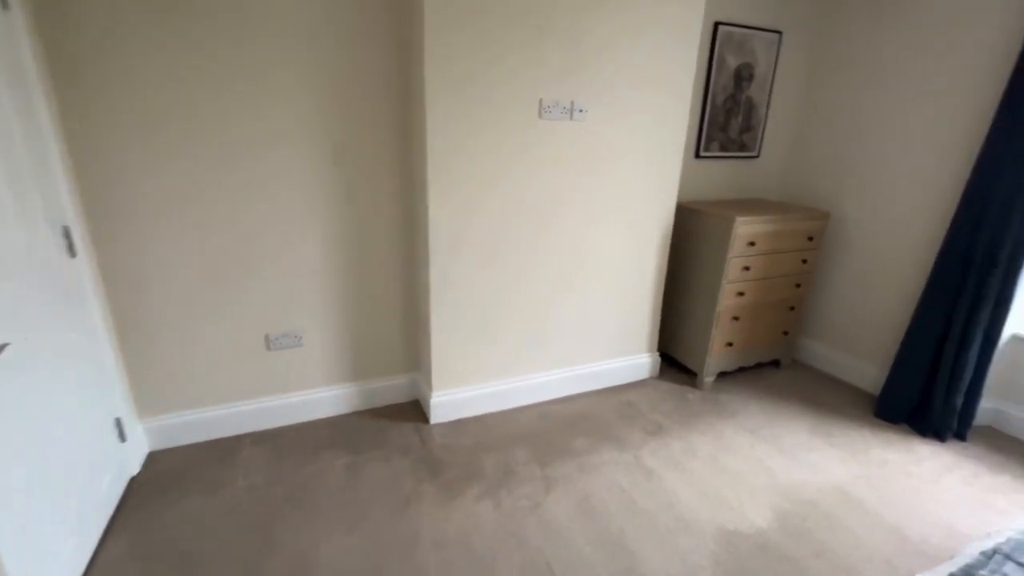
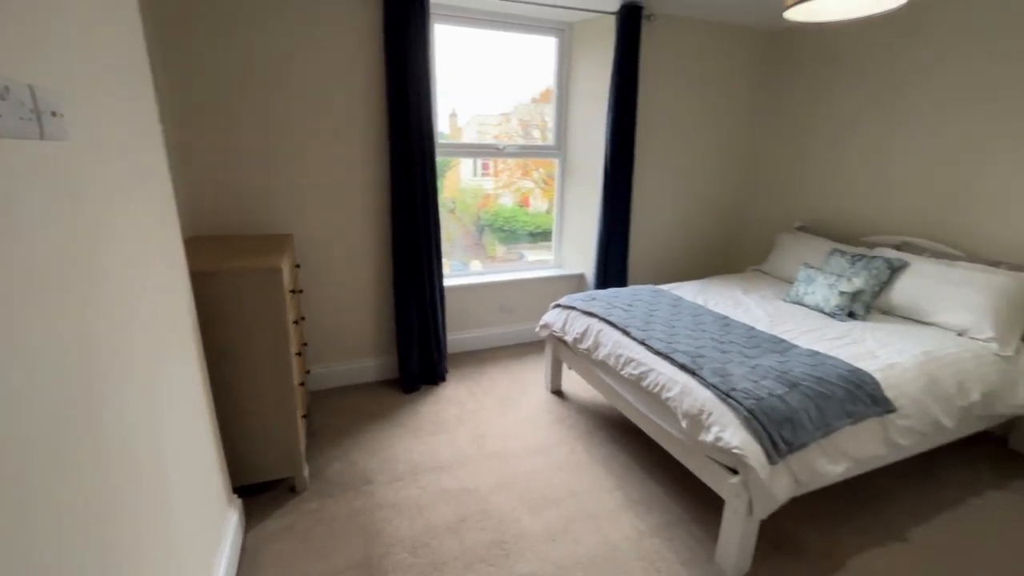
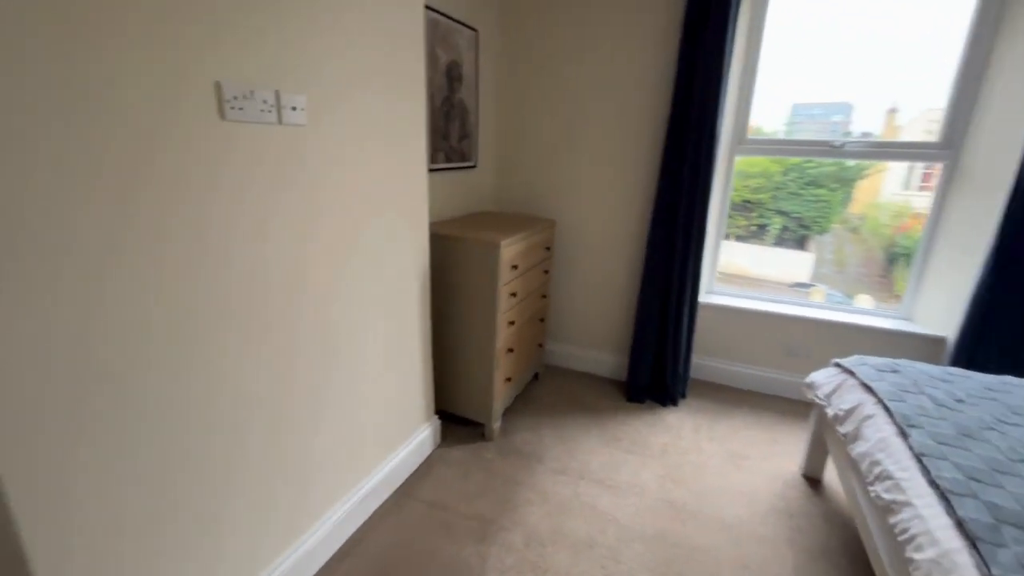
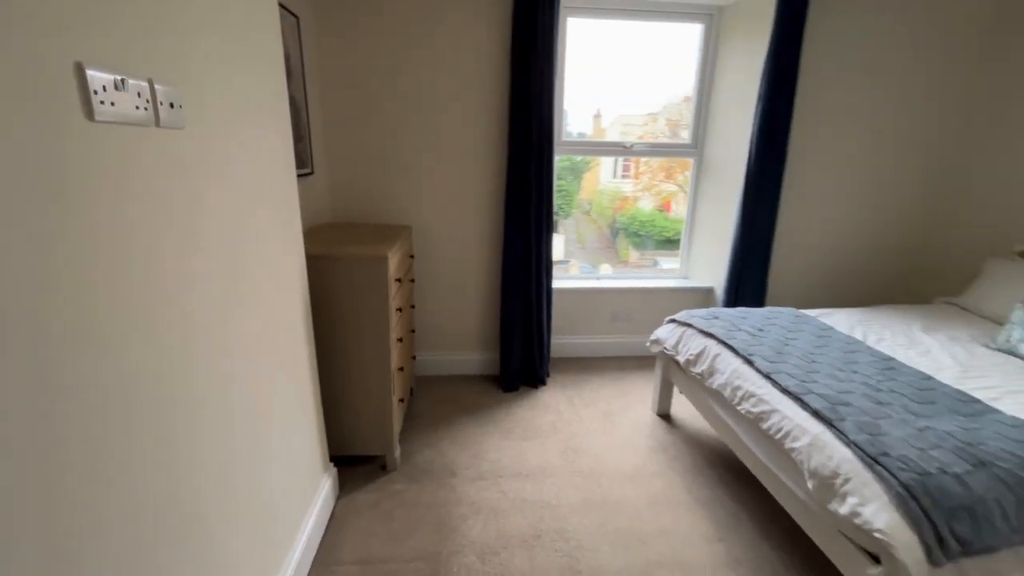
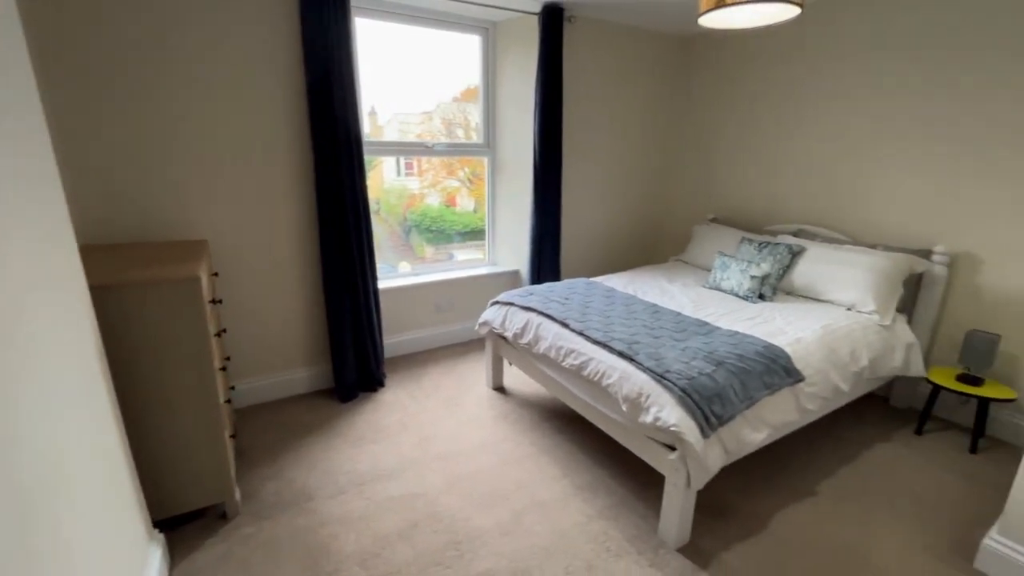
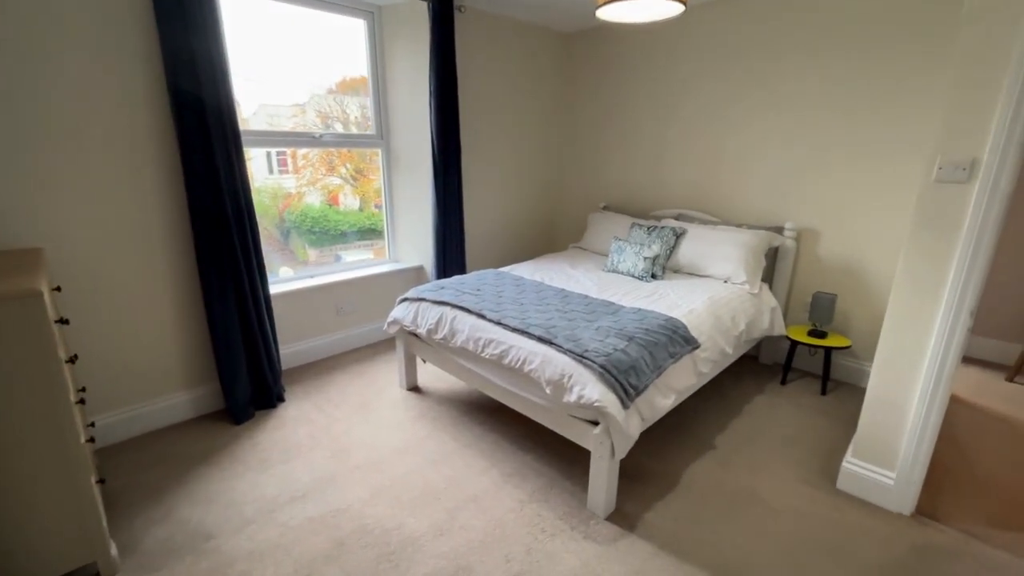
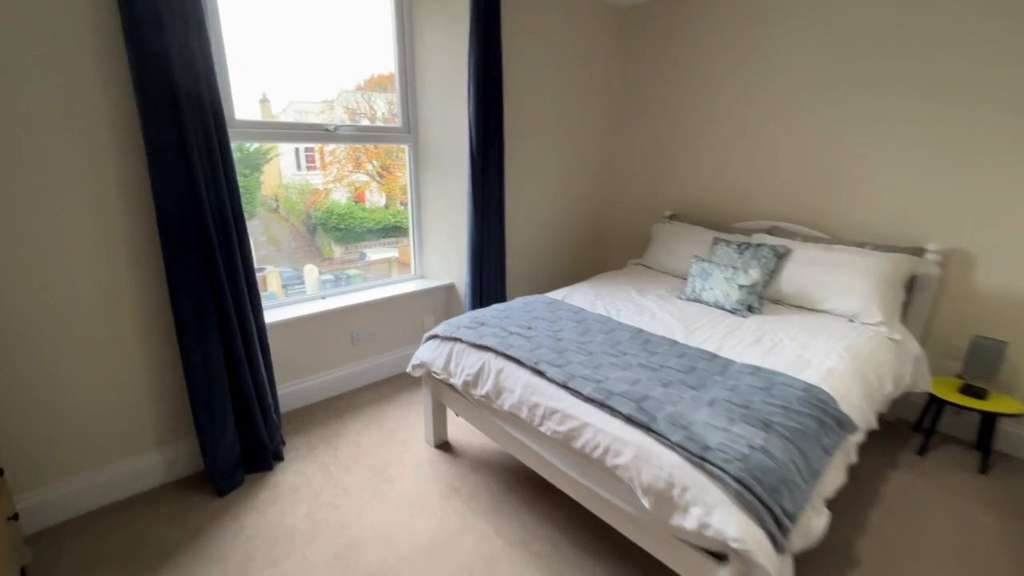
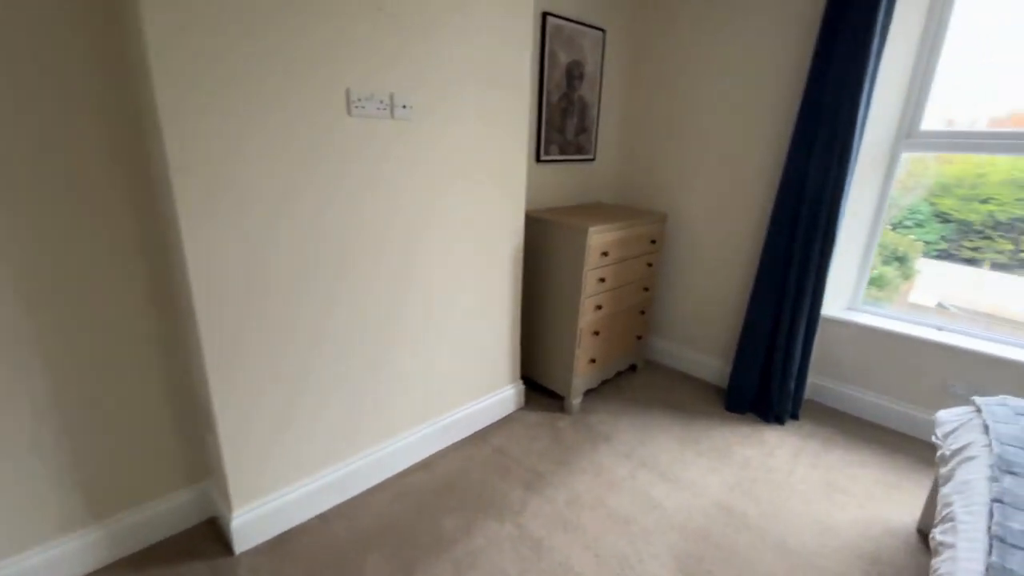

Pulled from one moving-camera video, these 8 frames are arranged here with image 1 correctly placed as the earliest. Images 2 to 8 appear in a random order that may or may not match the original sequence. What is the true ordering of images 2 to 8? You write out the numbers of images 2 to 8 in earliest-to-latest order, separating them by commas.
8, 3, 4, 2, 5, 6, 7
